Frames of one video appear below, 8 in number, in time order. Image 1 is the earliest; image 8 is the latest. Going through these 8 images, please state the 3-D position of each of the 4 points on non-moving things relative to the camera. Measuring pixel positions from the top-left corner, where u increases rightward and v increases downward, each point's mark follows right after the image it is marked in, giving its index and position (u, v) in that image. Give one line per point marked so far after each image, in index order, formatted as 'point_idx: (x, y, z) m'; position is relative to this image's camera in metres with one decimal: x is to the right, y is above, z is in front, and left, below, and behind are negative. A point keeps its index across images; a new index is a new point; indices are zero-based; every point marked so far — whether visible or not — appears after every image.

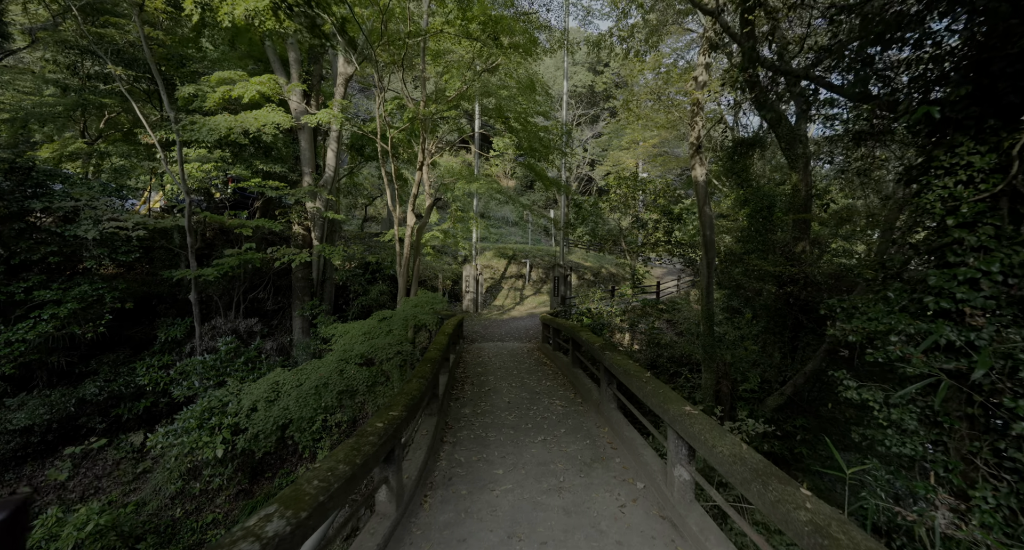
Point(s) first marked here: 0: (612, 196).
0: (+2.6, +2.1, +11.6) m
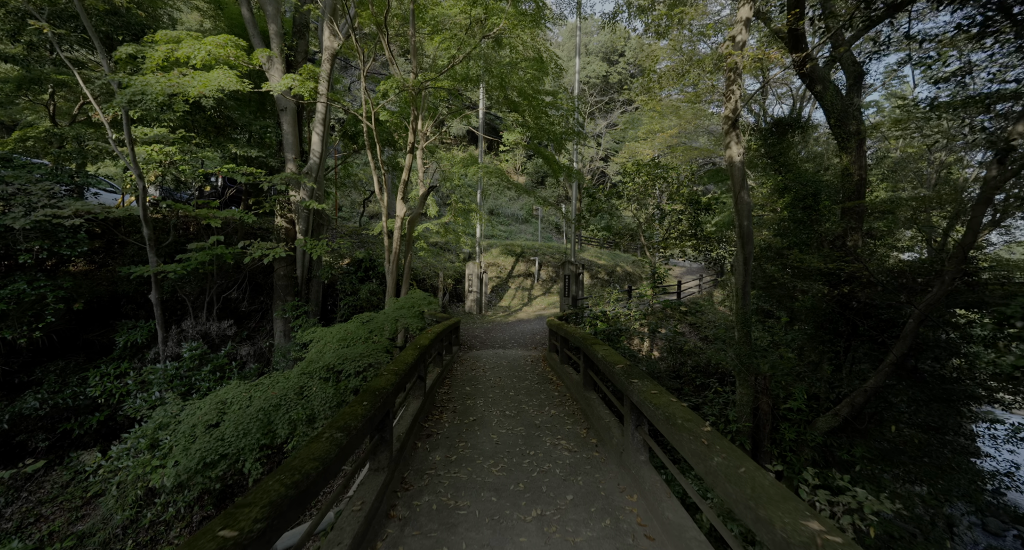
0: (+2.7, +2.1, +10.4) m
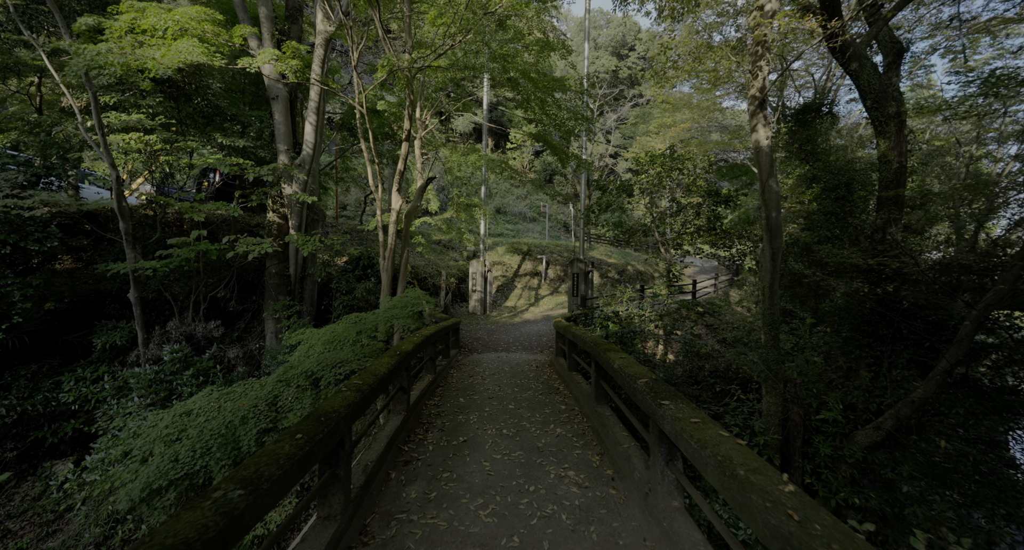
0: (+2.9, +2.2, +9.8) m
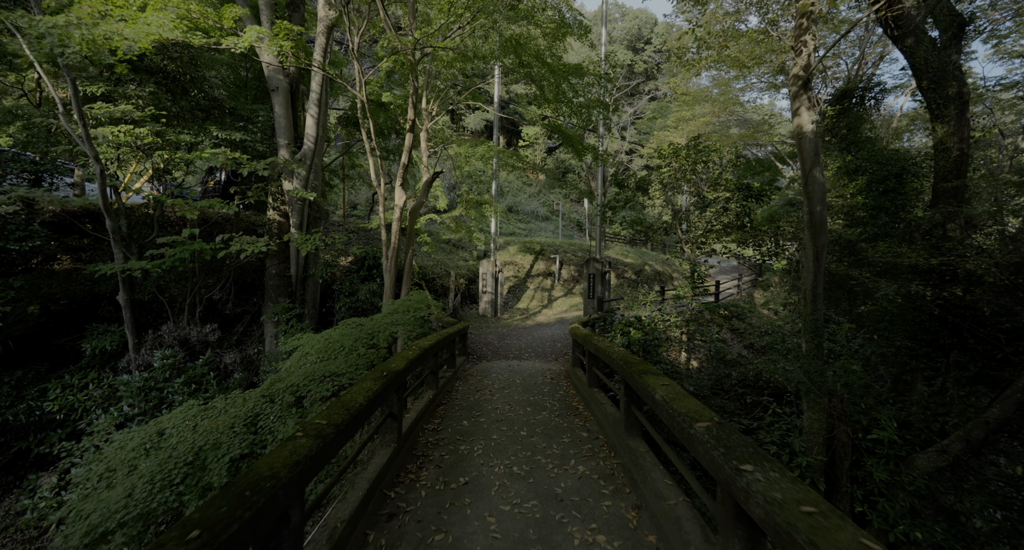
0: (+3.1, +2.2, +9.2) m
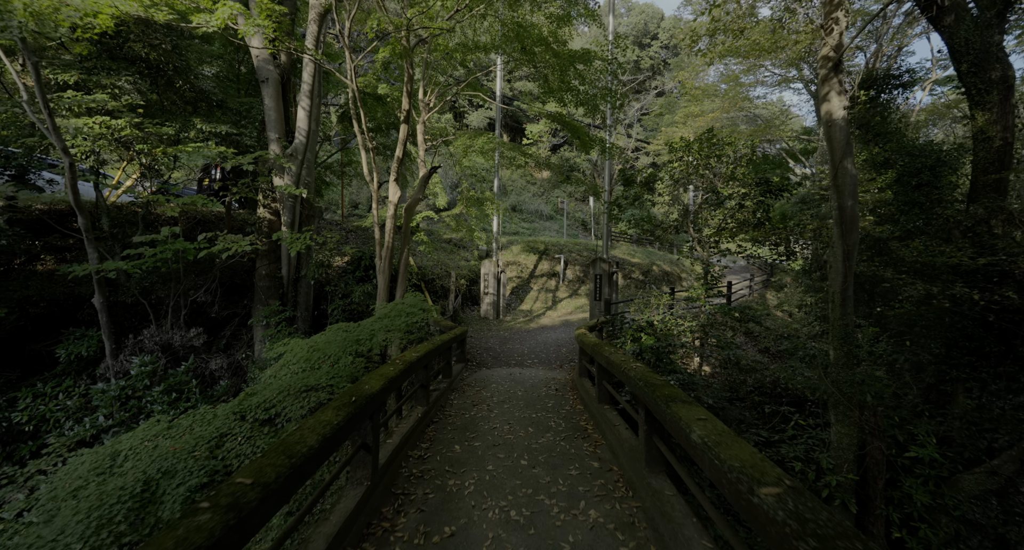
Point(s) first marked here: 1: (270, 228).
0: (+3.2, +2.1, +8.7) m
1: (-4.3, +0.8, +7.9) m
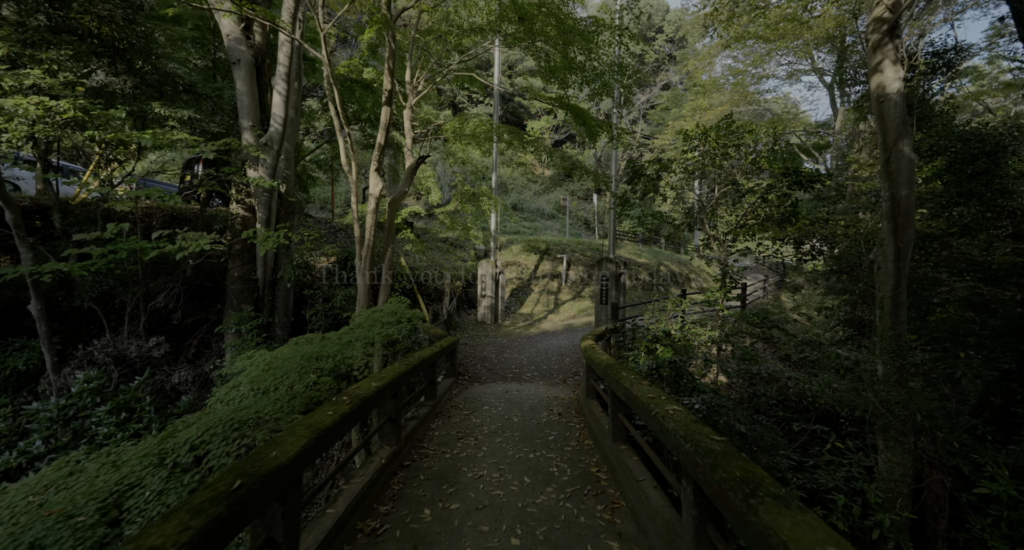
0: (+3.1, +2.1, +8.0) m
1: (-4.3, +0.8, +7.2) m
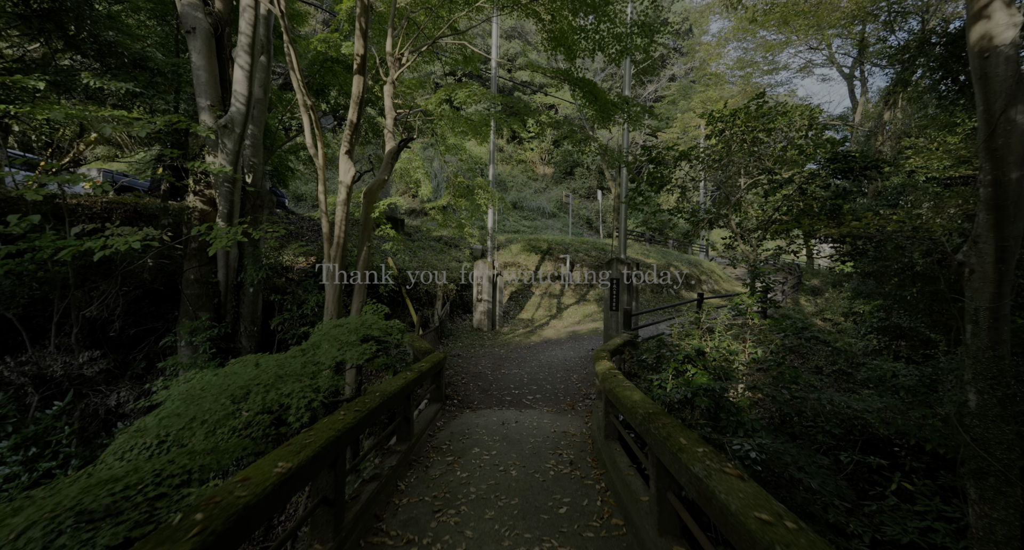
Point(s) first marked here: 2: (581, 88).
0: (+3.1, +2.1, +7.0) m
1: (-4.3, +0.8, +6.3) m
2: (+1.1, +2.8, +7.0) m
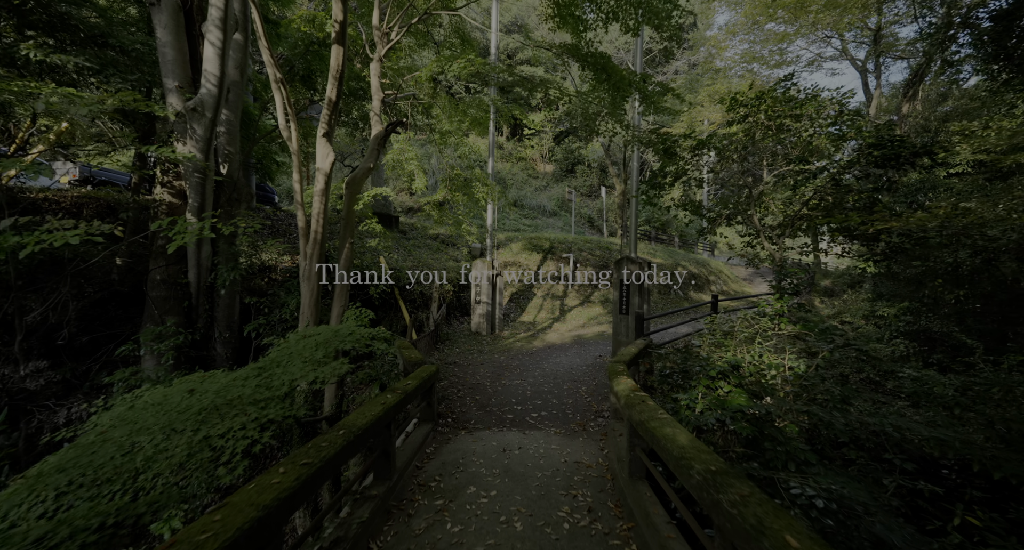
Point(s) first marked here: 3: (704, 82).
0: (+3.1, +2.1, +6.4) m
1: (-4.3, +0.8, +5.6) m
2: (+1.1, +2.8, +6.4) m
3: (+6.2, +6.3, +14.3) m
